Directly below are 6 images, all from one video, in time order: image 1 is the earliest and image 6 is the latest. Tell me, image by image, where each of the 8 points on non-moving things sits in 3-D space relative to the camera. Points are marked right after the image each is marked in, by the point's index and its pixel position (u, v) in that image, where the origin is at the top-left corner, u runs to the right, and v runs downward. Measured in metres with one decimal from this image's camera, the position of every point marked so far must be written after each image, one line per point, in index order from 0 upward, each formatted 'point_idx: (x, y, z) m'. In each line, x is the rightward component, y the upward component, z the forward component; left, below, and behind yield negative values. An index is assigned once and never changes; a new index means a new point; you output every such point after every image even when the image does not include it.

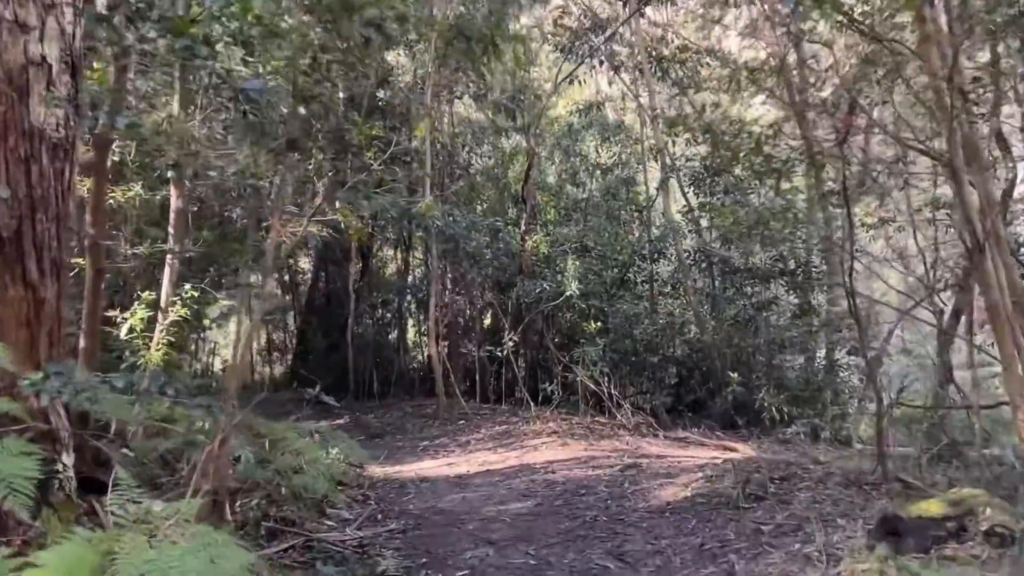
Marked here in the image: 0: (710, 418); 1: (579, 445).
0: (+2.3, -1.5, +9.3) m
1: (+0.5, -1.3, +6.5) m
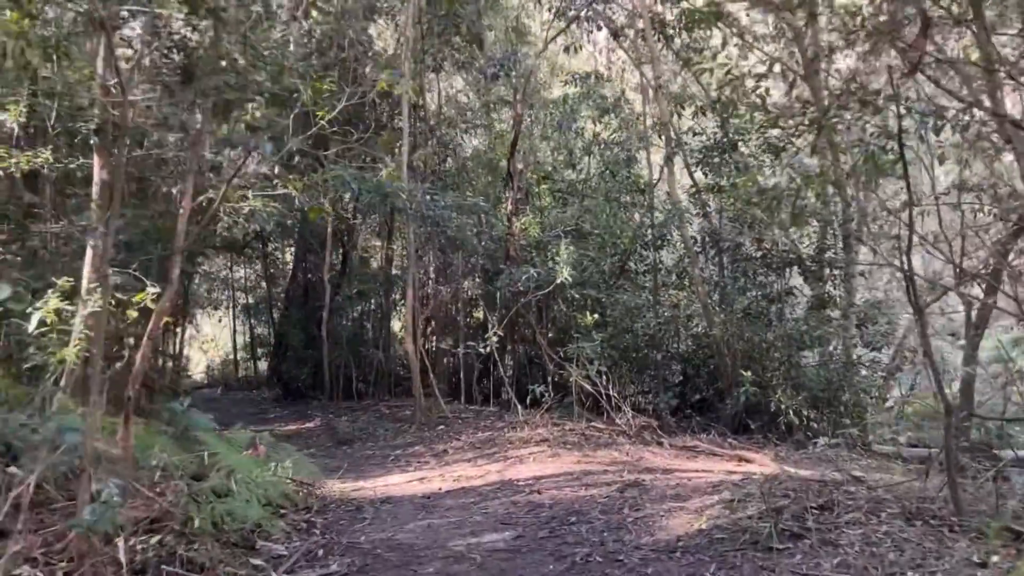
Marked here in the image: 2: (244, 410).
0: (+2.2, -1.4, +8.4) m
1: (+0.4, -1.2, +5.6) m
2: (-3.7, -1.7, +11.1) m
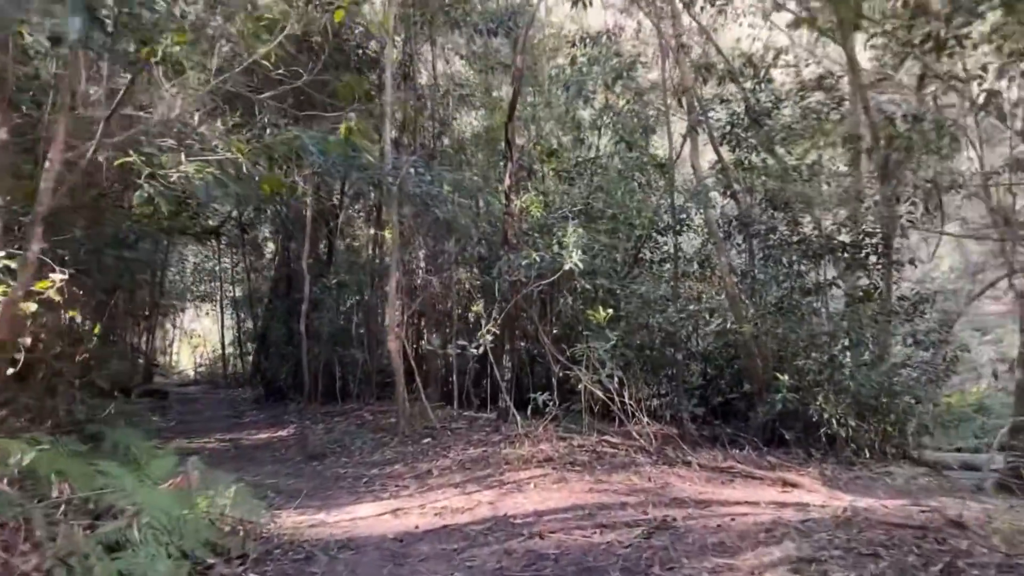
0: (+2.2, -1.3, +7.3) m
1: (+0.4, -1.1, +4.5) m
2: (-3.7, -1.6, +10.1) m
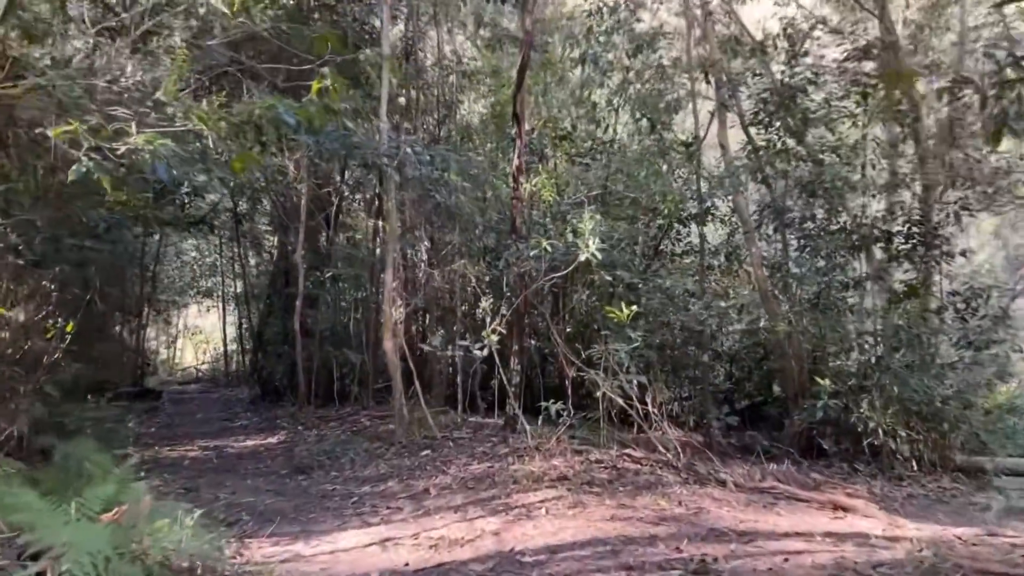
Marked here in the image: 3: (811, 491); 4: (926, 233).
0: (+2.2, -1.3, +6.7) m
1: (+0.4, -1.1, +3.9) m
2: (-3.6, -1.5, +9.5) m
3: (+1.7, -1.2, +4.6) m
4: (+3.3, +0.4, +6.4) m
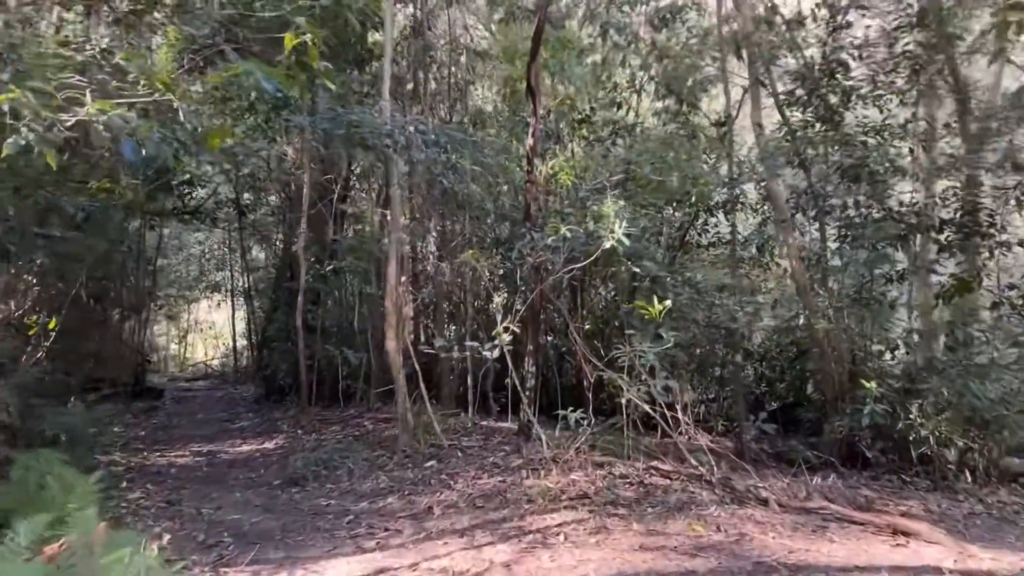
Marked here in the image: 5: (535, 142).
0: (+2.3, -1.2, +6.1) m
1: (+0.5, -1.0, +3.4) m
2: (-3.4, -1.4, +9.1) m
3: (+1.8, -1.1, +4.1) m
4: (+3.4, +0.5, +5.9) m
5: (+0.2, +1.0, +5.7) m
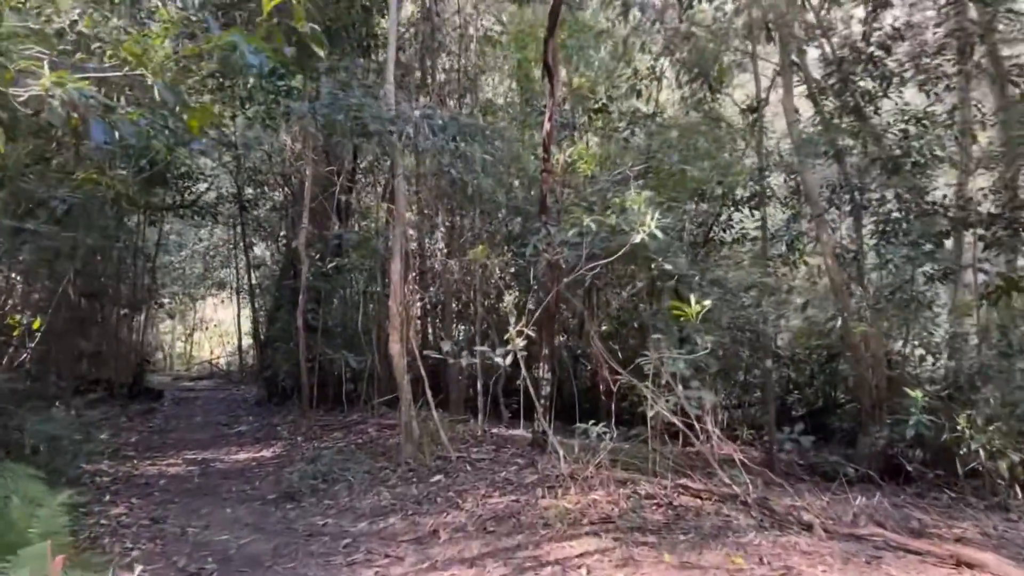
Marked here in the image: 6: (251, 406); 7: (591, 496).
0: (+2.4, -1.2, +5.7) m
1: (+0.6, -1.0, +3.0) m
2: (-3.3, -1.4, +8.7) m
3: (+1.9, -1.1, +3.7) m
4: (+3.5, +0.5, +5.4) m
5: (+0.3, +1.1, +5.3) m
6: (-3.1, -1.4, +9.4) m
7: (+0.4, -1.0, +3.8) m
